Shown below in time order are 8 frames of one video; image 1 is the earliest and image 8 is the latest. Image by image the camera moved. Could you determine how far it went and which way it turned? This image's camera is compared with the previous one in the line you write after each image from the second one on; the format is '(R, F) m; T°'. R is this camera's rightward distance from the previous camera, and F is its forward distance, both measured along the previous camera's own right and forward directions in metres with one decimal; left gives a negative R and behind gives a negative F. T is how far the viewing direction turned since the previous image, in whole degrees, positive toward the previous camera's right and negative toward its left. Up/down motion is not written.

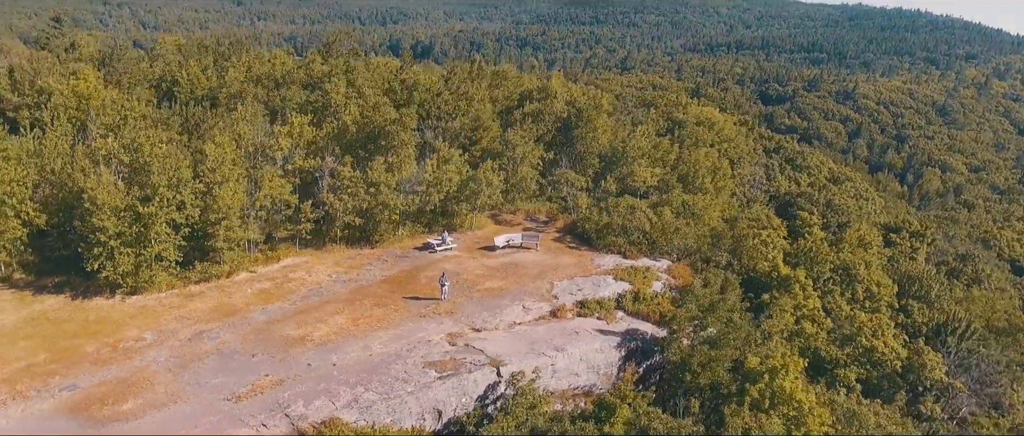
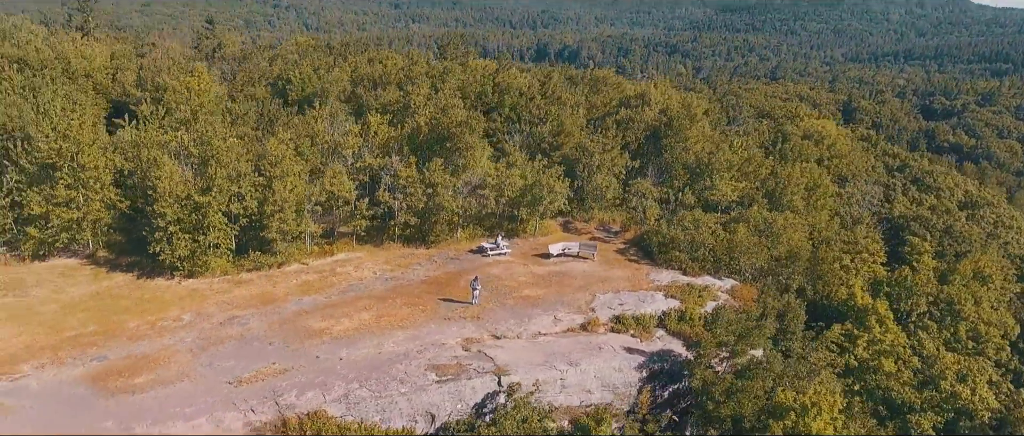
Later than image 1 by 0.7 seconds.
(+3.8, +0.8) m; -11°
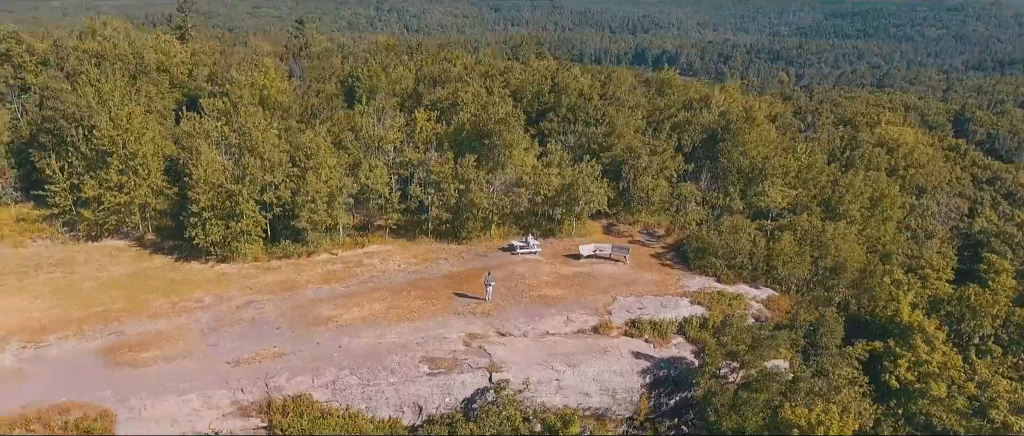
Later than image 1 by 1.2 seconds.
(+2.8, +0.4) m; -7°
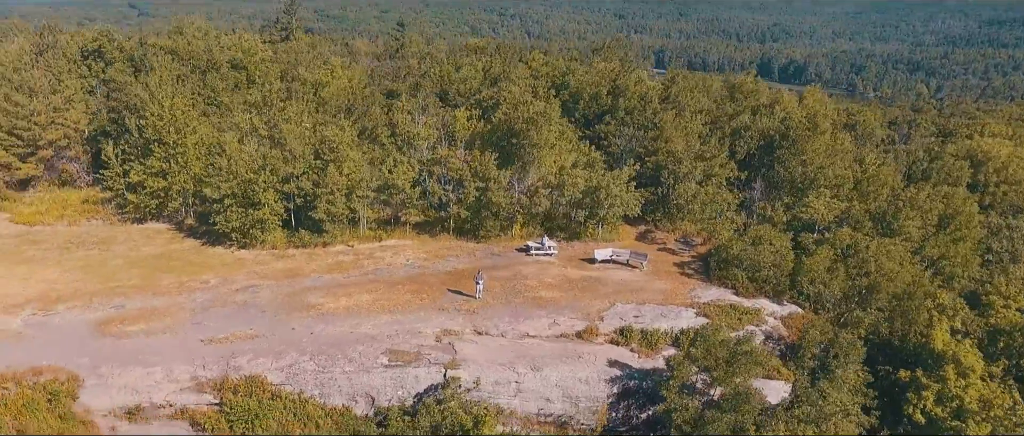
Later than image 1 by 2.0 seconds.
(+4.4, +0.7) m; -9°
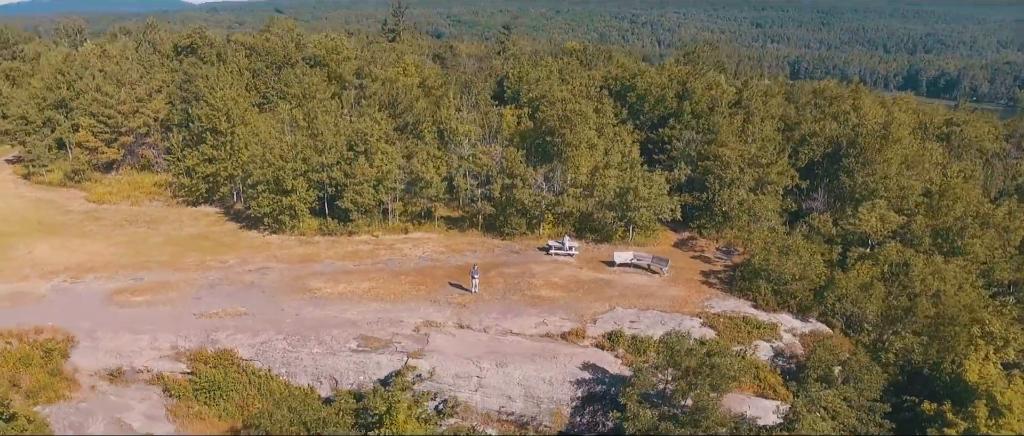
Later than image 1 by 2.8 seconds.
(+4.4, +0.8) m; -10°
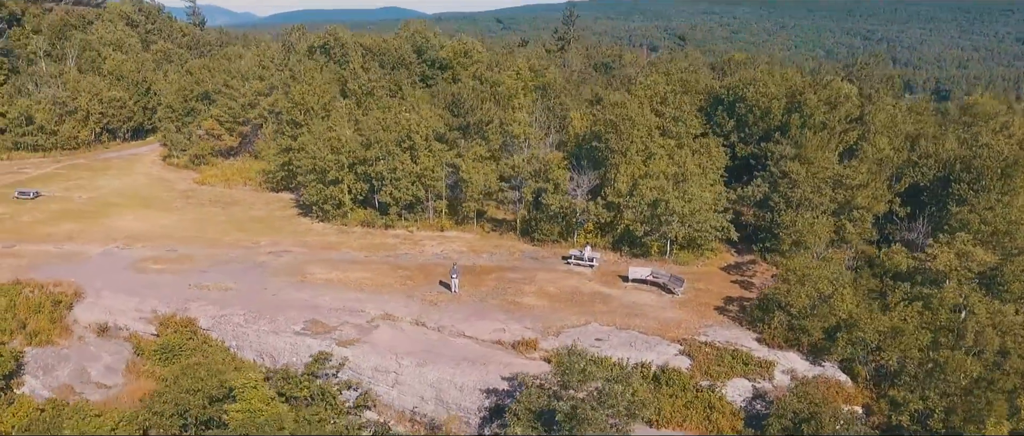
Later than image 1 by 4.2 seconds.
(+7.6, +2.0) m; -17°
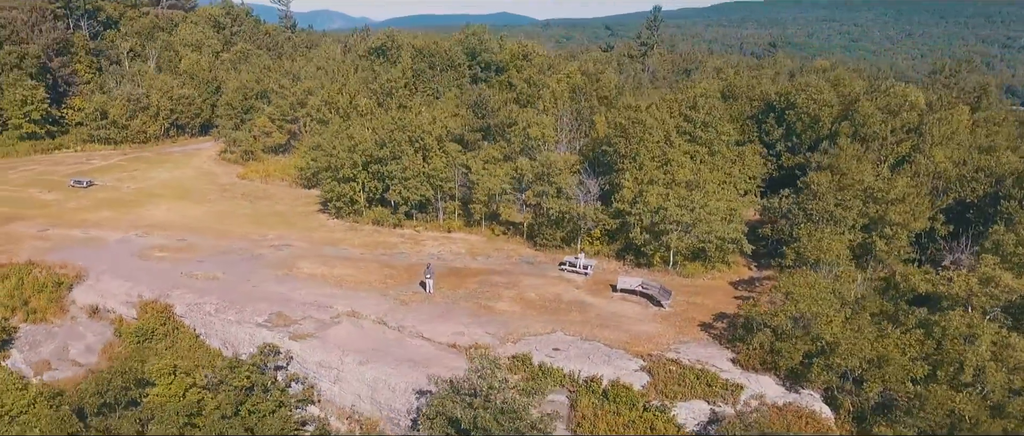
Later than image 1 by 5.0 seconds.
(+4.3, +0.9) m; -9°
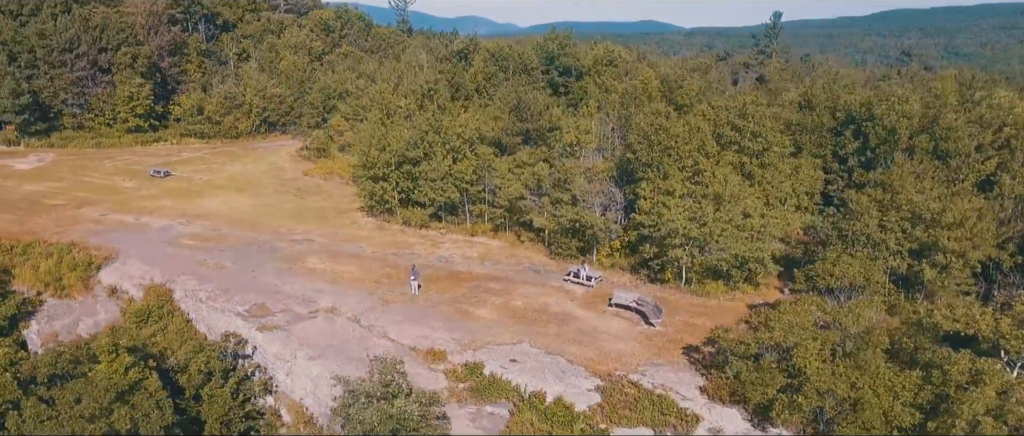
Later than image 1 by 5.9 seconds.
(+4.8, +1.2) m; -11°
